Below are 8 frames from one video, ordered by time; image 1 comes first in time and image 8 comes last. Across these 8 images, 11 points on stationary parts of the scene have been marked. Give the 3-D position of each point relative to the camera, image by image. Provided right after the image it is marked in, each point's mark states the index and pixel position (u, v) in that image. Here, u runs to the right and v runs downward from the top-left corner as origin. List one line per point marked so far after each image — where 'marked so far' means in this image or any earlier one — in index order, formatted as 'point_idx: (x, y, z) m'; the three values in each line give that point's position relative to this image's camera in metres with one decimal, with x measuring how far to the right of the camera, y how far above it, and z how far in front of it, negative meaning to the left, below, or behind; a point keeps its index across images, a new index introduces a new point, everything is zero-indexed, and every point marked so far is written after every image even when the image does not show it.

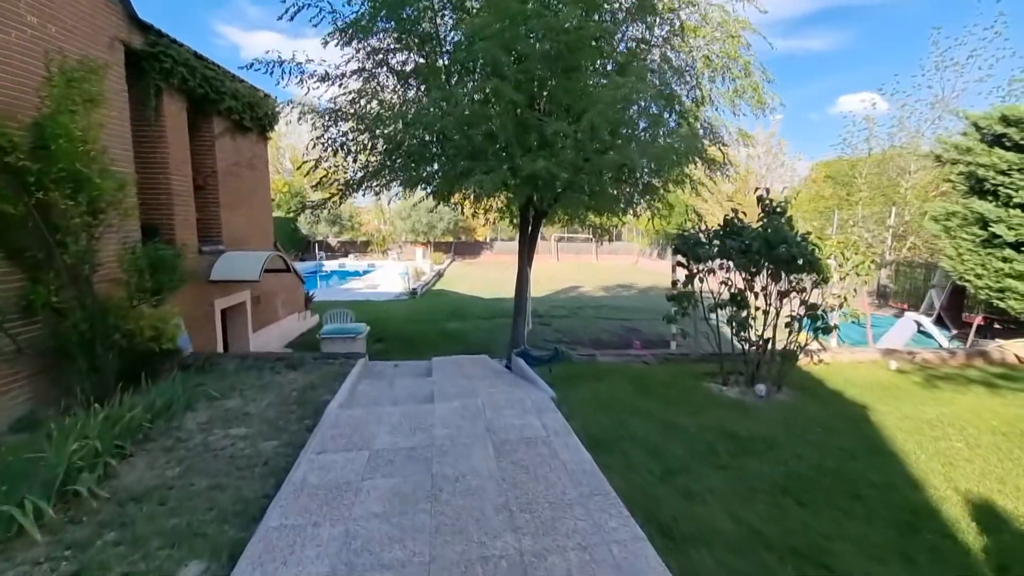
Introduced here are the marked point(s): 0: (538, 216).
0: (+0.4, +1.1, +7.7) m
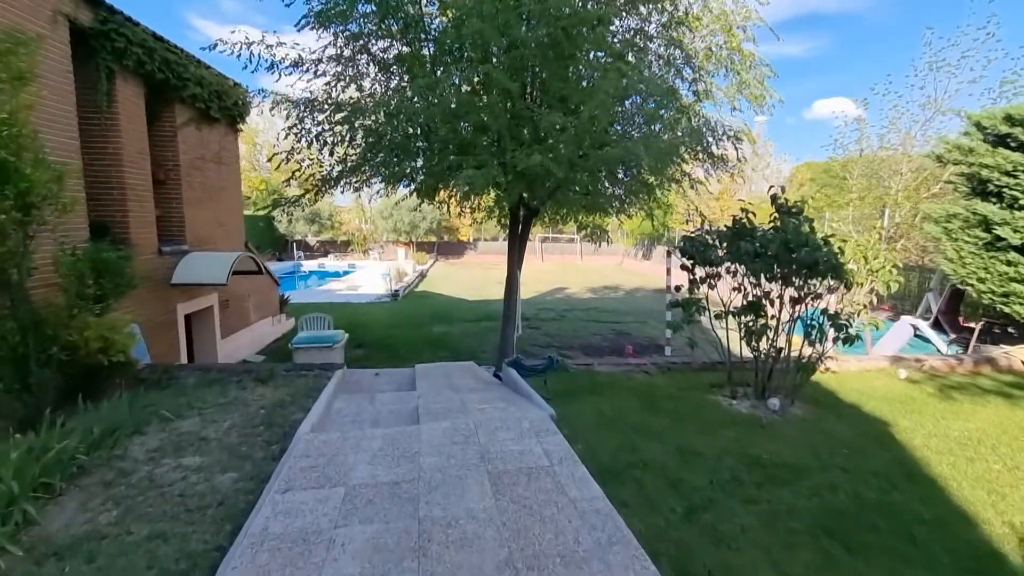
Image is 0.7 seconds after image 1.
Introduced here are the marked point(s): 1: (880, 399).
0: (+0.2, +1.0, +7.3) m
1: (+3.5, -1.1, +4.7) m
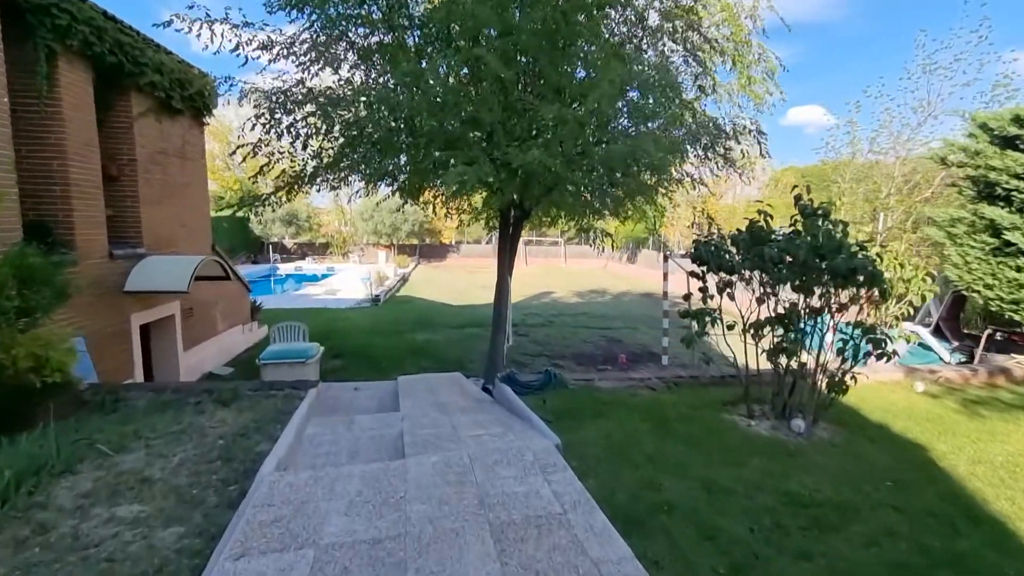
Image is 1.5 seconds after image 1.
0: (+0.1, +0.9, +6.8) m
1: (+3.5, -1.1, +4.4) m
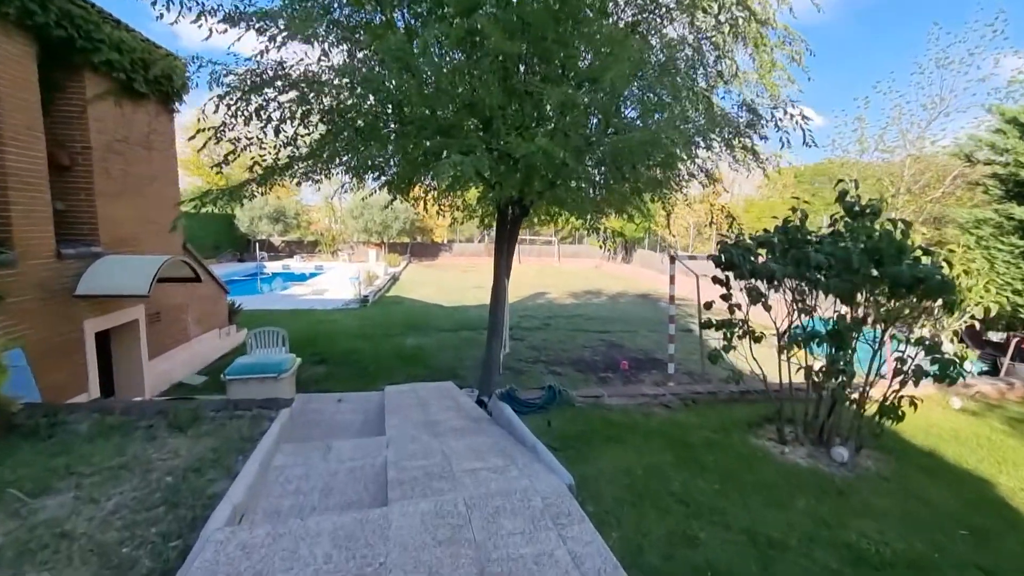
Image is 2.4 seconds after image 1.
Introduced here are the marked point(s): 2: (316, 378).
0: (+0.1, +0.9, +6.2) m
1: (+3.5, -1.2, +3.9) m
2: (-3.0, -1.4, +7.5) m
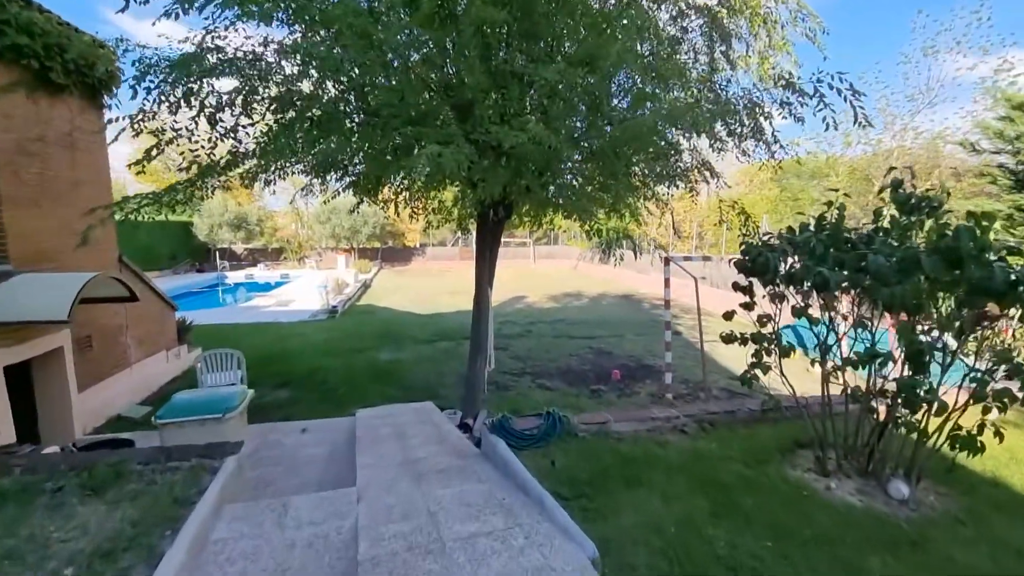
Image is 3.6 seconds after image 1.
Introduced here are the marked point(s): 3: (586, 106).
0: (-0.1, +0.8, +5.6) m
1: (+3.5, -1.2, +3.4) m
2: (-3.1, -1.6, +6.7) m
3: (+0.6, +1.6, +4.2) m
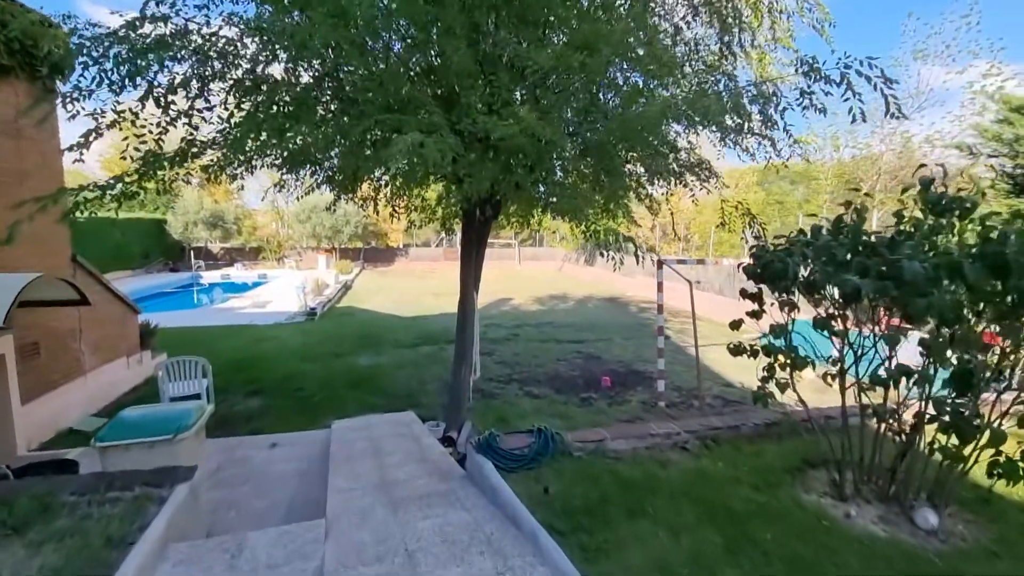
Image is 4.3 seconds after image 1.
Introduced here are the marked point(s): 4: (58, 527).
0: (-0.2, +0.7, +5.3) m
1: (+3.4, -1.3, +3.2) m
2: (-3.3, -1.6, +6.2) m
3: (+0.5, +1.6, +3.9) m
4: (-2.4, -1.3, +2.6) m
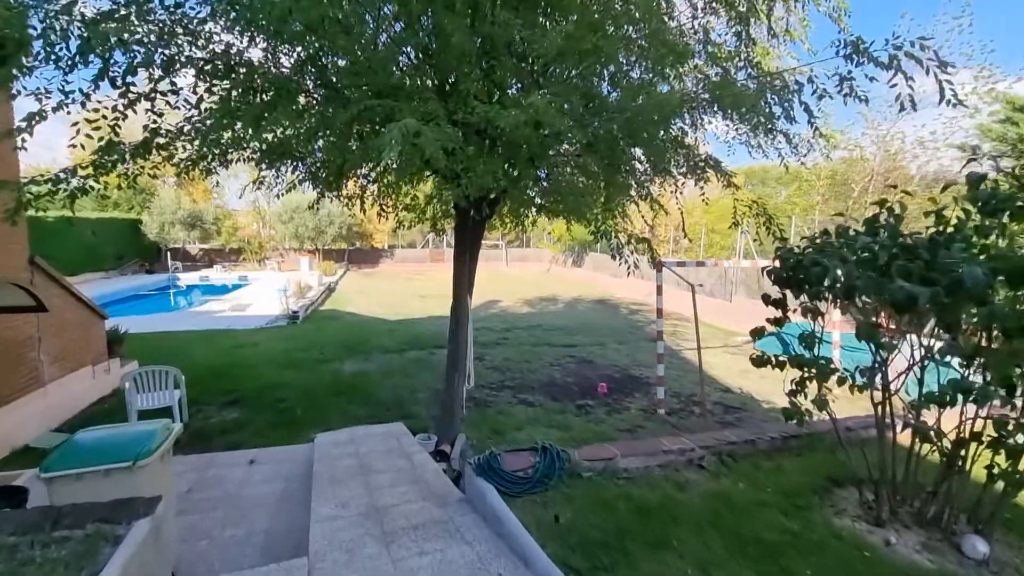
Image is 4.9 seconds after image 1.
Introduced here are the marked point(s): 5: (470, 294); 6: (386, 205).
0: (-0.3, +0.7, +4.9) m
1: (+3.4, -1.3, +3.0) m
2: (-3.4, -1.6, +5.8) m
3: (+0.5, +1.5, +3.6) m
4: (-2.3, -1.3, +2.2) m
5: (-0.5, 0.0, +5.4) m
6: (-1.5, +1.0, +6.1) m
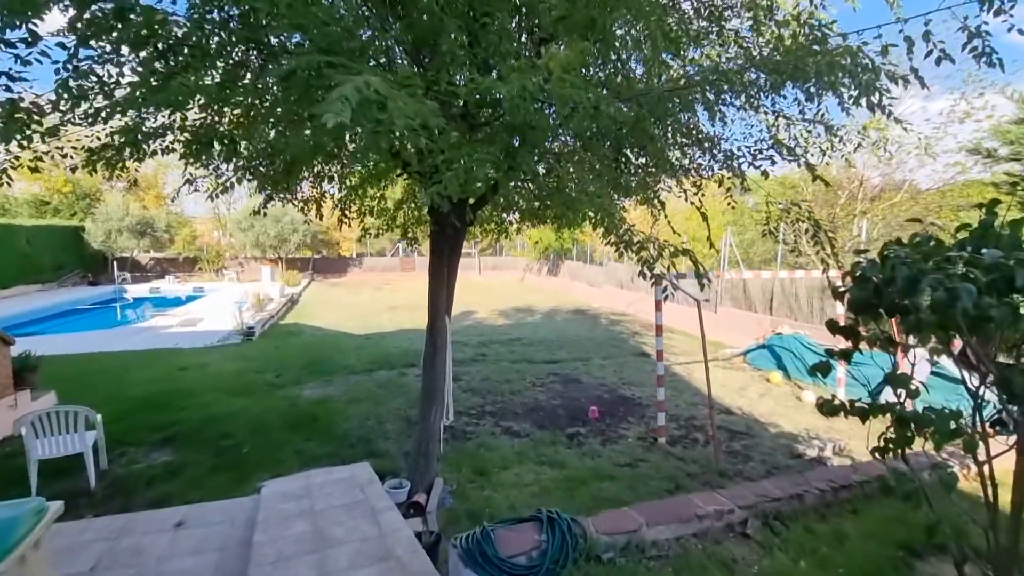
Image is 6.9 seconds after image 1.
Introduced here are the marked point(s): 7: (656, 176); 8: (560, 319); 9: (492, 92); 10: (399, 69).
0: (-0.4, +0.5, +4.2) m
1: (+3.4, -1.4, +2.4) m
2: (-3.5, -1.8, +4.9) m
3: (+0.5, +1.4, +2.9) m
4: (-2.3, -1.4, +1.3) m
5: (-0.6, -0.2, +4.6) m
6: (-1.7, +0.8, +5.3) m
7: (+1.1, +0.9, +3.6) m
8: (+1.4, -0.9, +14.6) m
9: (-0.1, +0.9, +2.3) m
10: (-0.6, +1.1, +2.5) m
